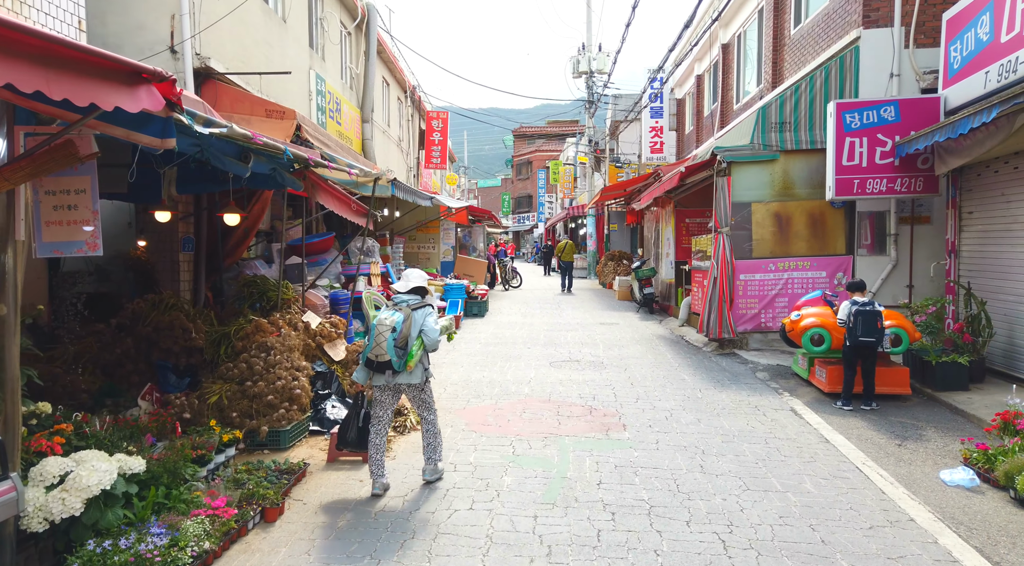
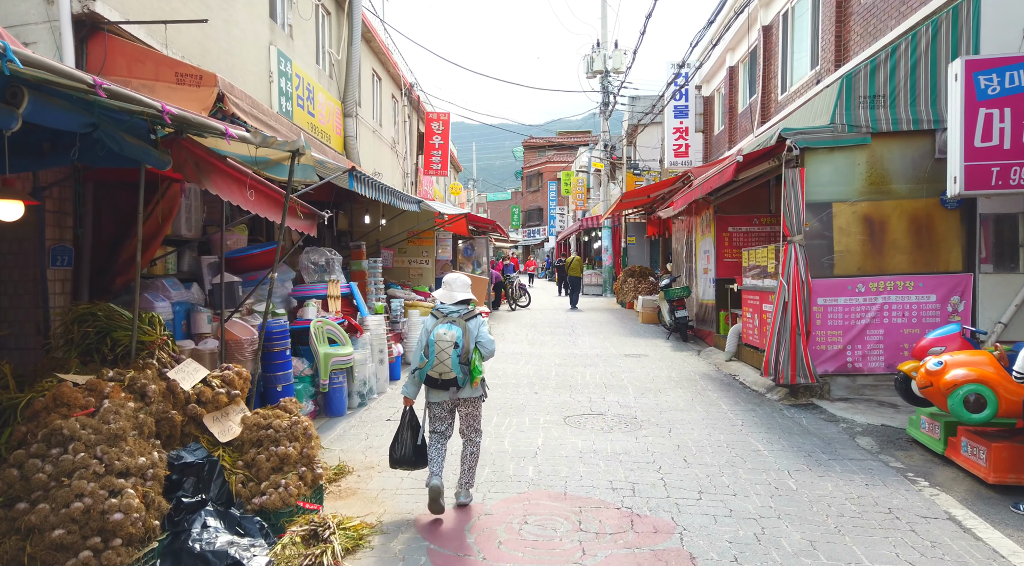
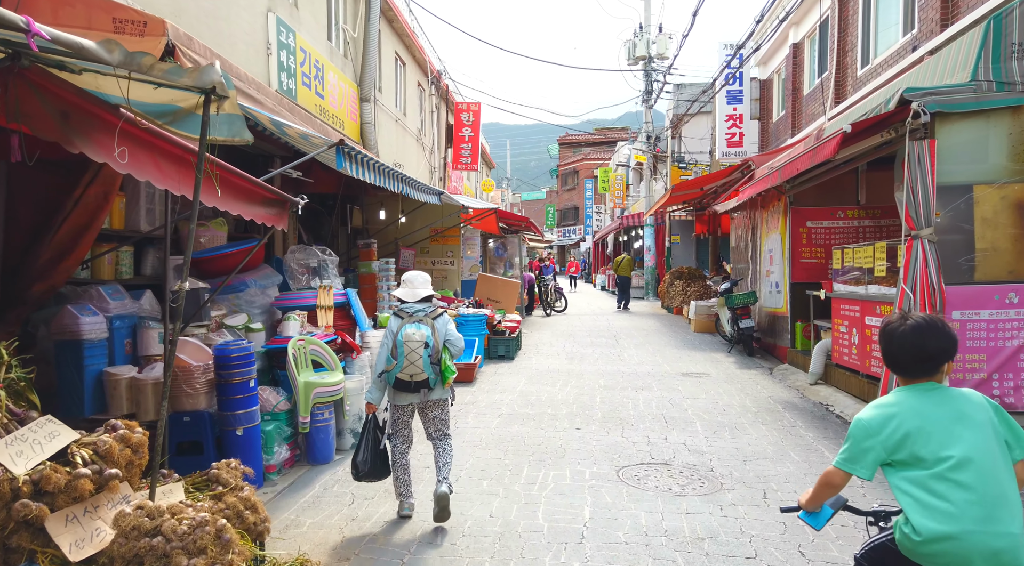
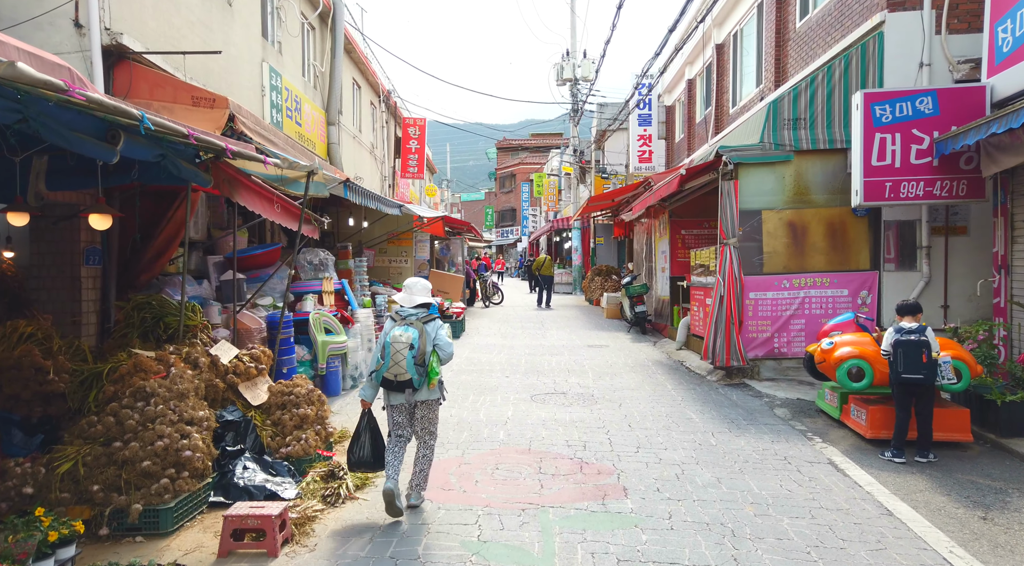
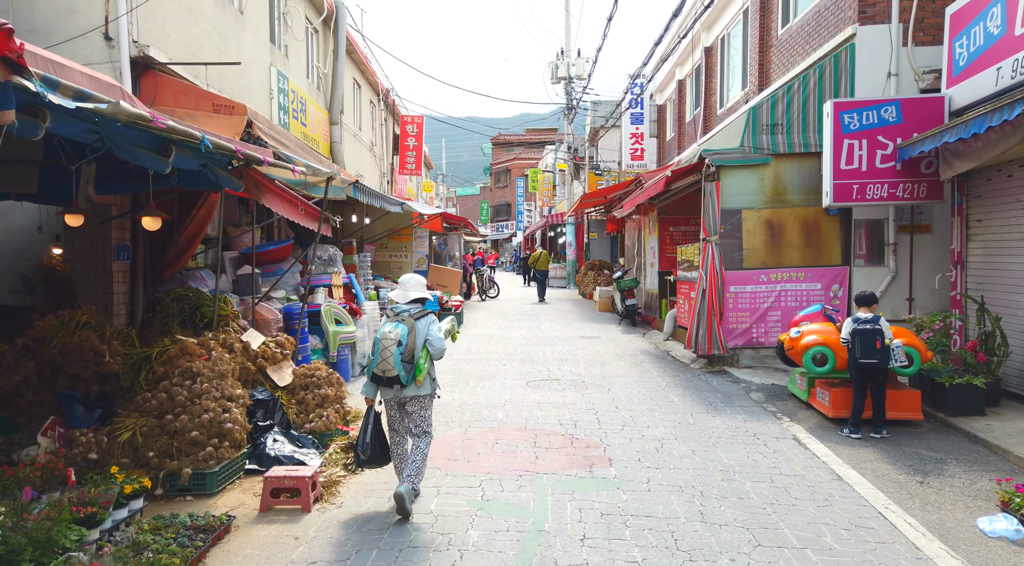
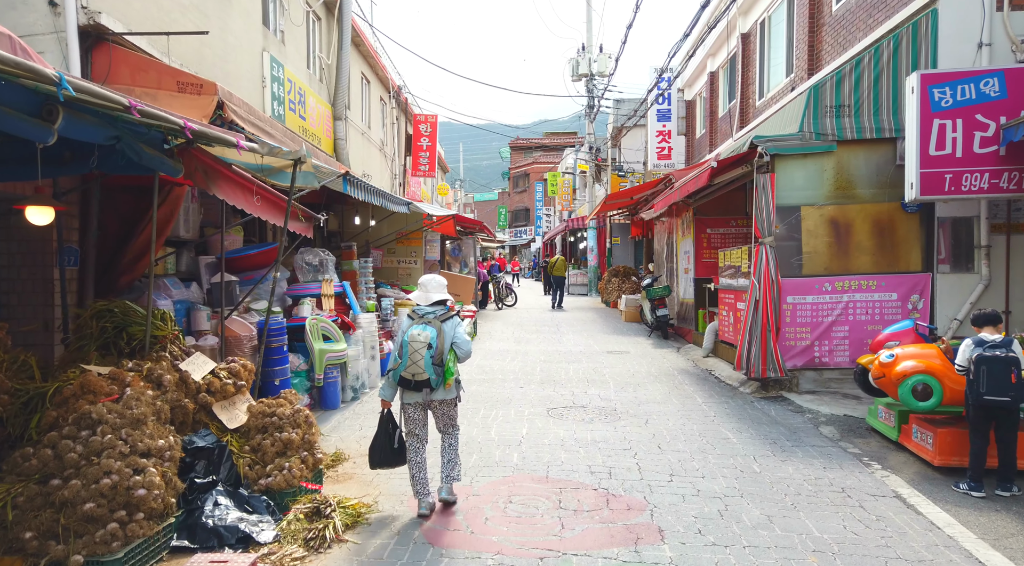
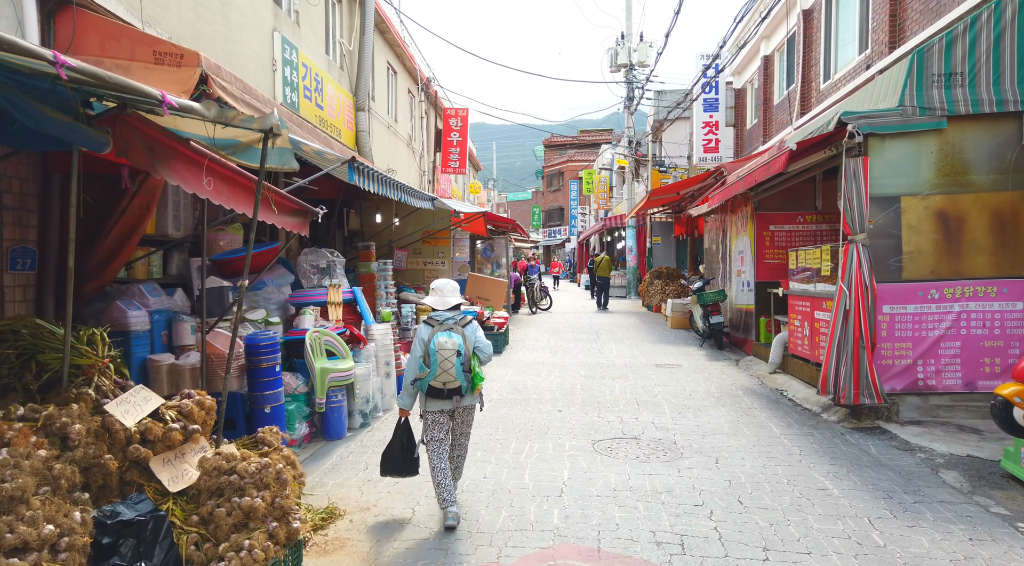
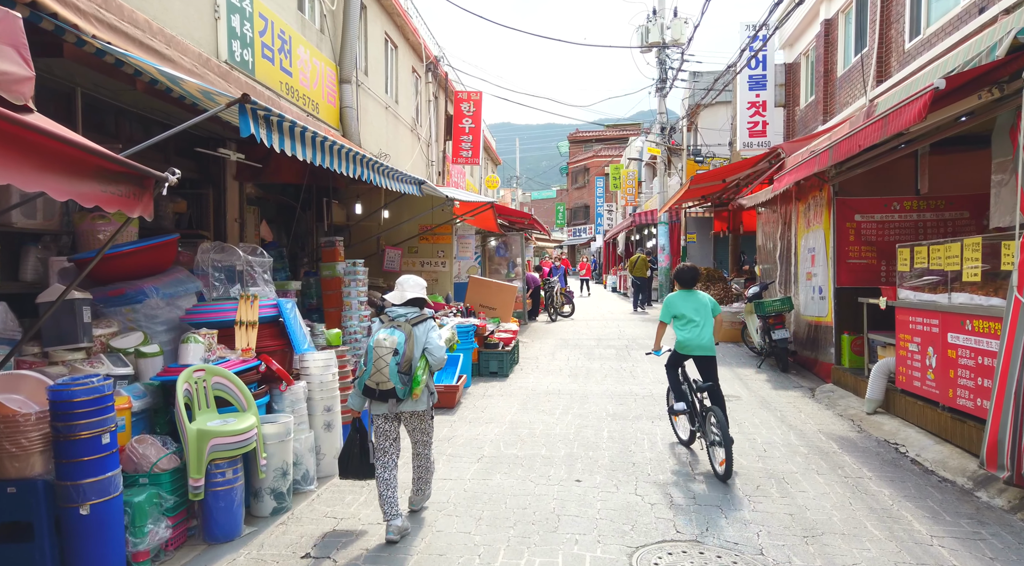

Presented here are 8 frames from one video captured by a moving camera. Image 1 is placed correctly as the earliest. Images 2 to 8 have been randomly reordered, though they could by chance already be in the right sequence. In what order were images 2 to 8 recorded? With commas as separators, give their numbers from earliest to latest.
5, 4, 6, 2, 7, 3, 8
